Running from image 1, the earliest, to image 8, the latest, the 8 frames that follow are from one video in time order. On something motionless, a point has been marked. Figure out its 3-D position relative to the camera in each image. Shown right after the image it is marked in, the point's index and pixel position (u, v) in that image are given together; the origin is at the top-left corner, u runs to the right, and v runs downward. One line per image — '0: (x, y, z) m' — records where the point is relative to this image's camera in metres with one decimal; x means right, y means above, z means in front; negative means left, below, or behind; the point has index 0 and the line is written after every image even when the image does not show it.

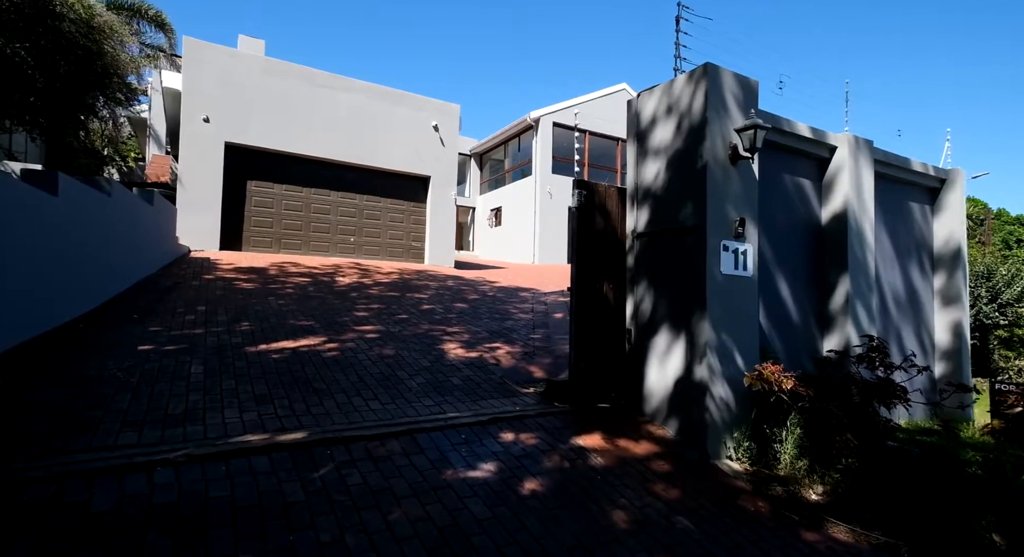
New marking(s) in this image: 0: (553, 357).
0: (+0.5, -1.0, +6.2) m
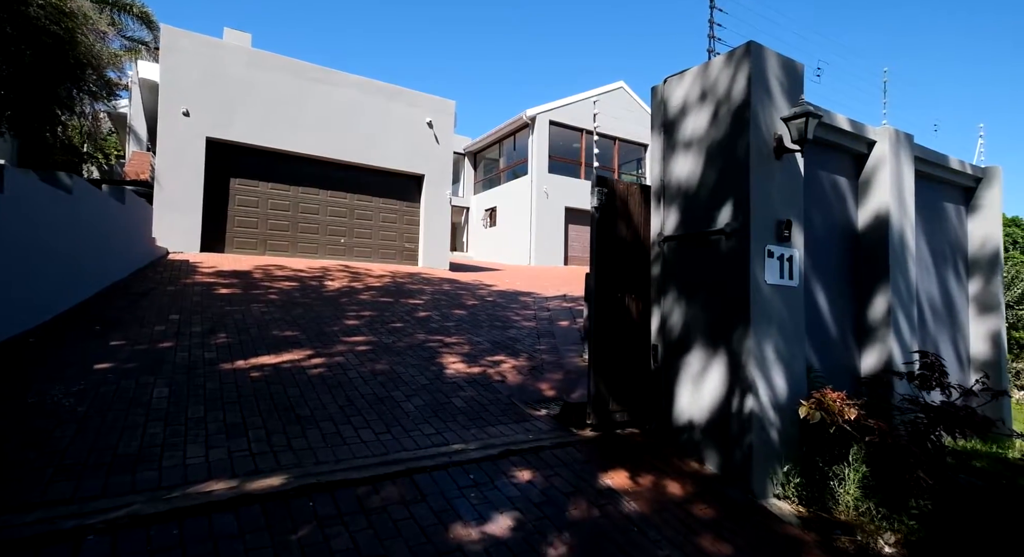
0: (+0.6, -1.0, +5.6) m
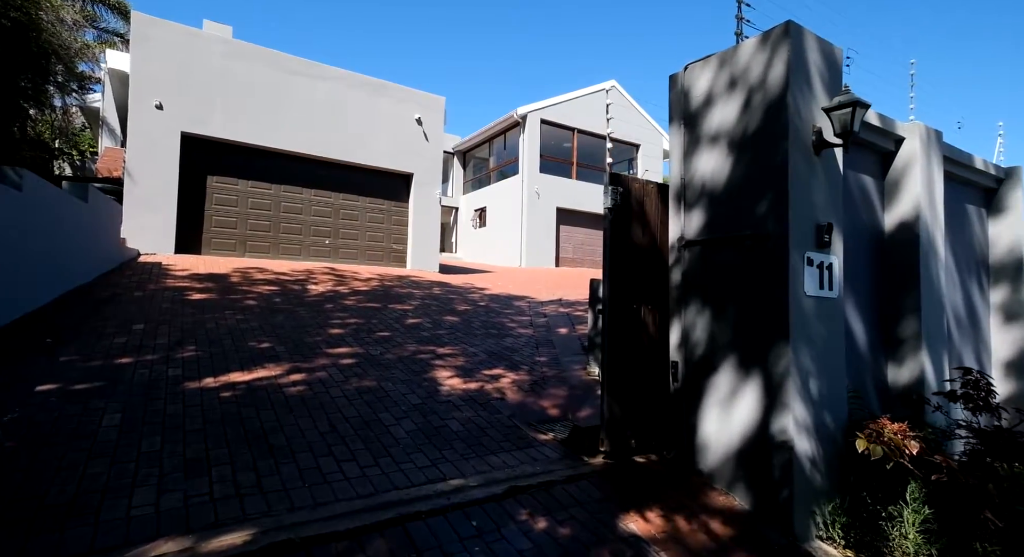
0: (+0.5, -1.1, +5.2) m
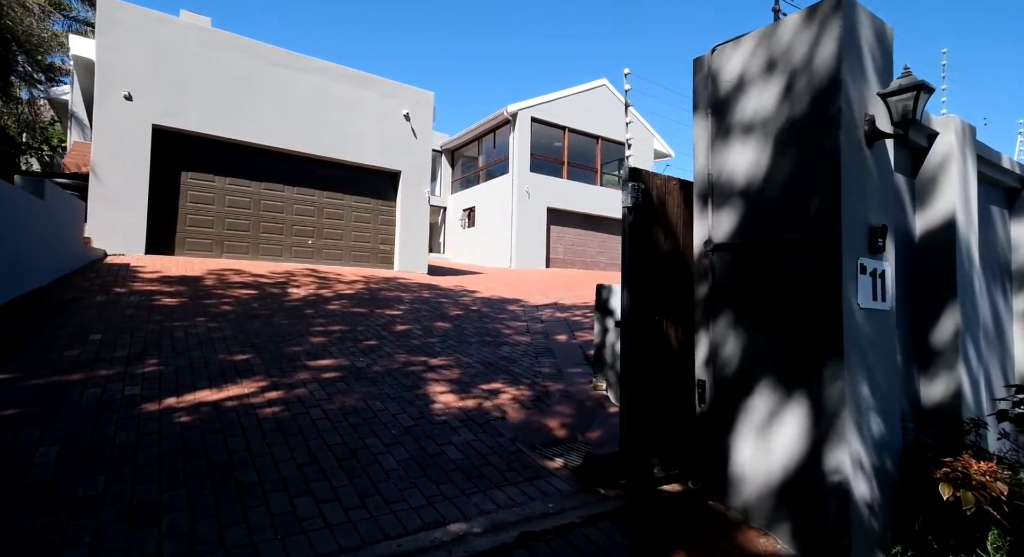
0: (+0.6, -1.2, +4.7) m
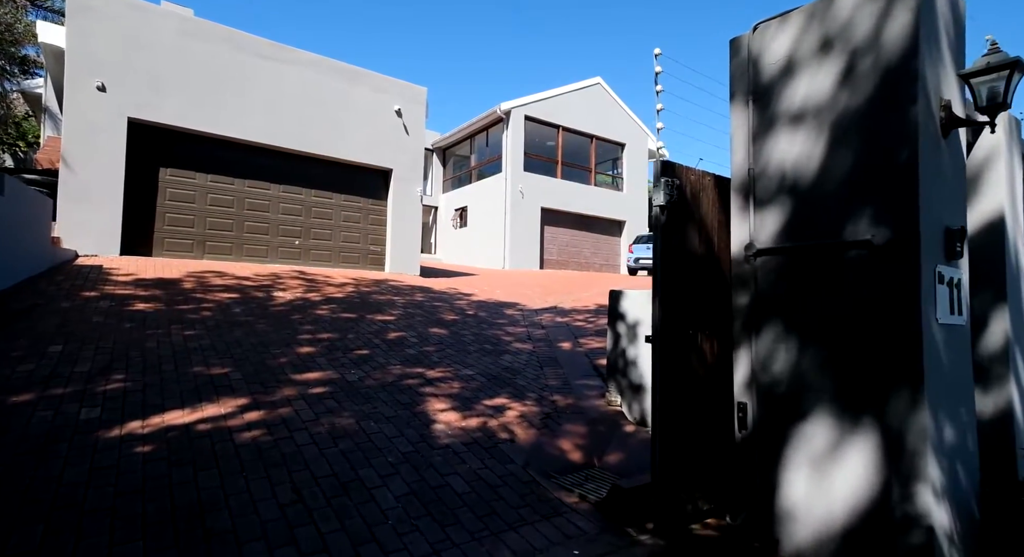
0: (+0.6, -1.2, +4.3) m
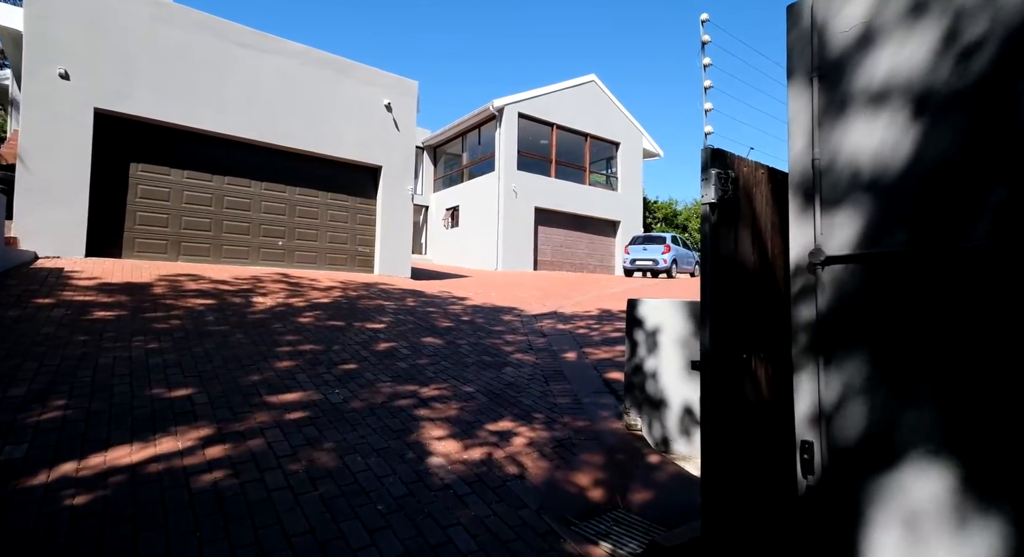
0: (+0.7, -1.3, +3.8) m
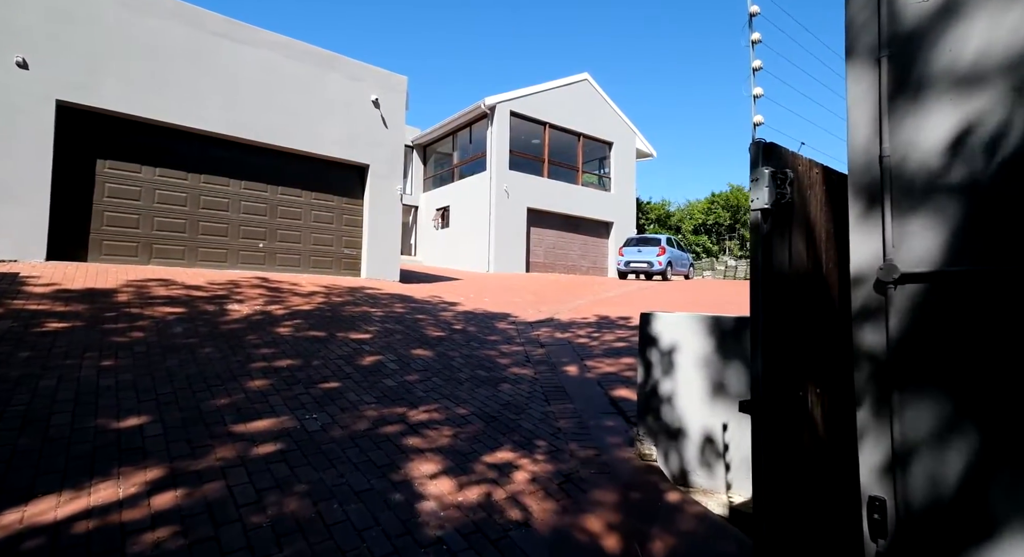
0: (+0.7, -1.3, +3.3) m
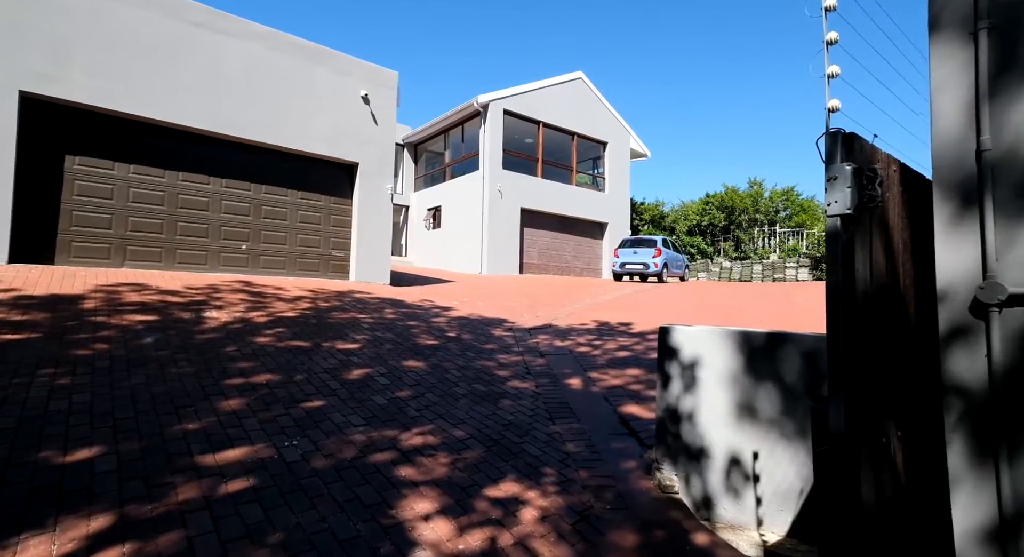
0: (+0.7, -1.4, +2.9) m
